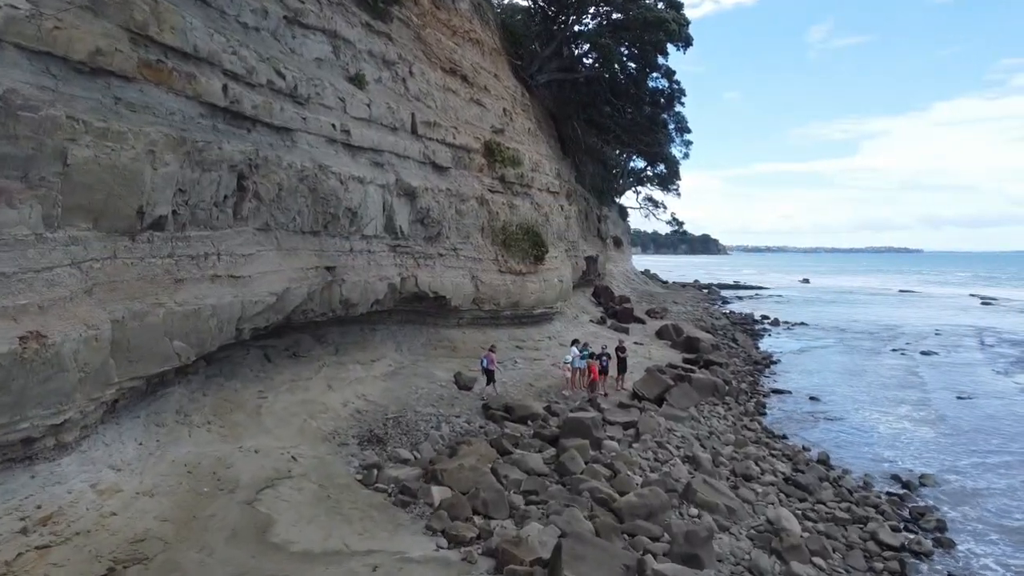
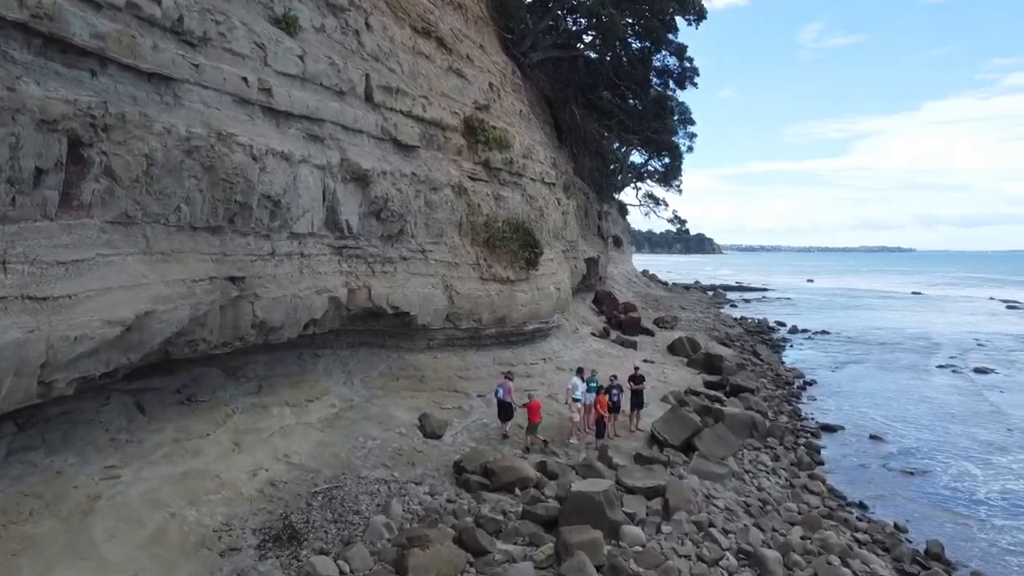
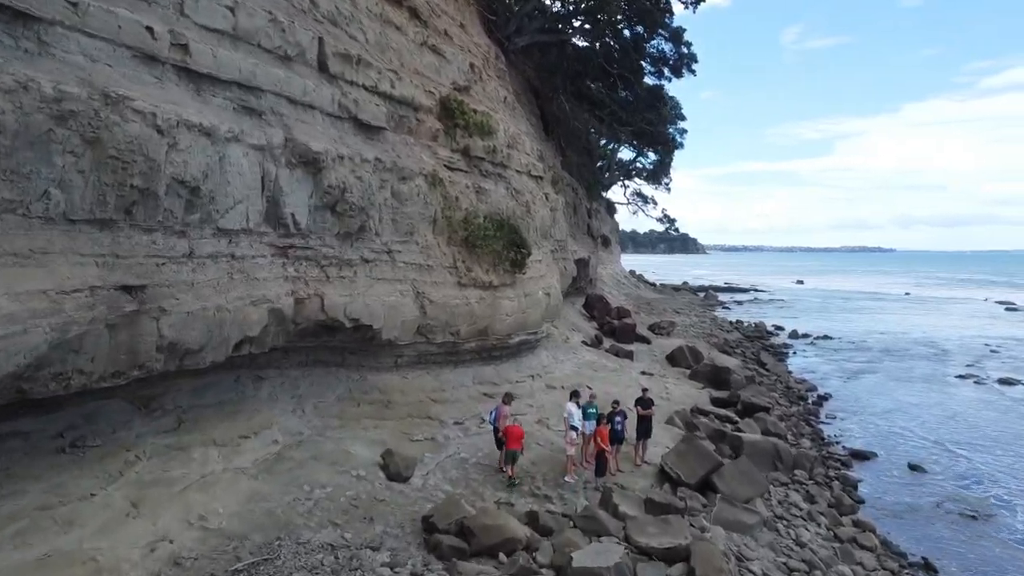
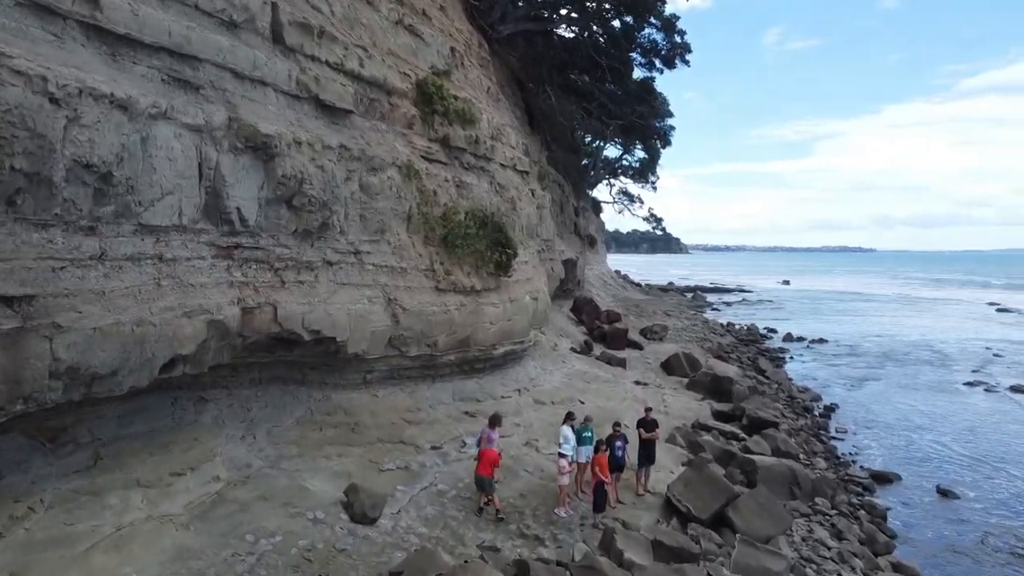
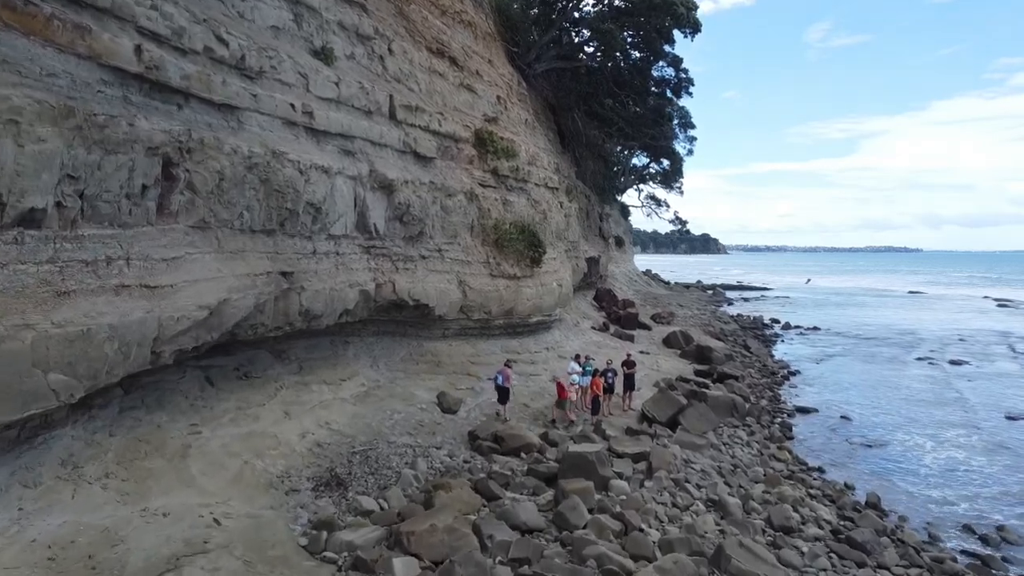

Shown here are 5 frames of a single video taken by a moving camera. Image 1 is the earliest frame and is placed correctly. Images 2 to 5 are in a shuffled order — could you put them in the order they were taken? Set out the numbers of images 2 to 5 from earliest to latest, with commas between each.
5, 2, 3, 4
